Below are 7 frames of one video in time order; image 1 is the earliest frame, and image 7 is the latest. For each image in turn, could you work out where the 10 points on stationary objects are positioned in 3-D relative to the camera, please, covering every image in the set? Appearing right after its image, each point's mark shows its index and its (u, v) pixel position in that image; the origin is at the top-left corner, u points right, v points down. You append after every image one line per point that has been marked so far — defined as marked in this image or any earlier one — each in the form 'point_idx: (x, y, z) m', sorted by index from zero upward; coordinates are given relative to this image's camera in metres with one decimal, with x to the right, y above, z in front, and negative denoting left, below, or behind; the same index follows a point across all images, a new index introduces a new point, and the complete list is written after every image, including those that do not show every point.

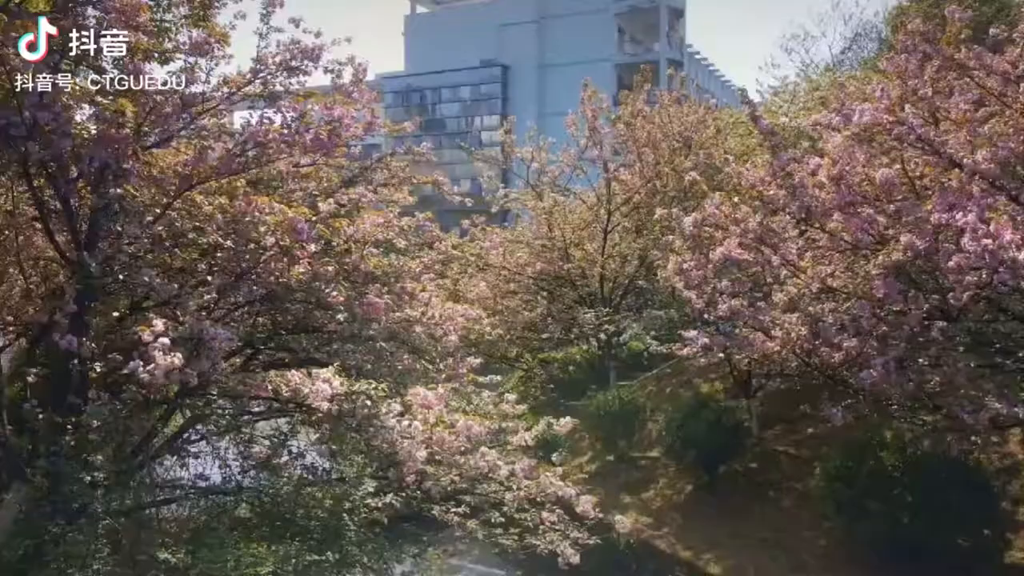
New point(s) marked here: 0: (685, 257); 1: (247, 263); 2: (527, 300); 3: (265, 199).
0: (+1.4, +0.3, +5.9) m
1: (-1.4, +0.1, +3.9) m
2: (+0.2, -0.1, +8.4) m
3: (-1.4, +0.5, +4.1) m
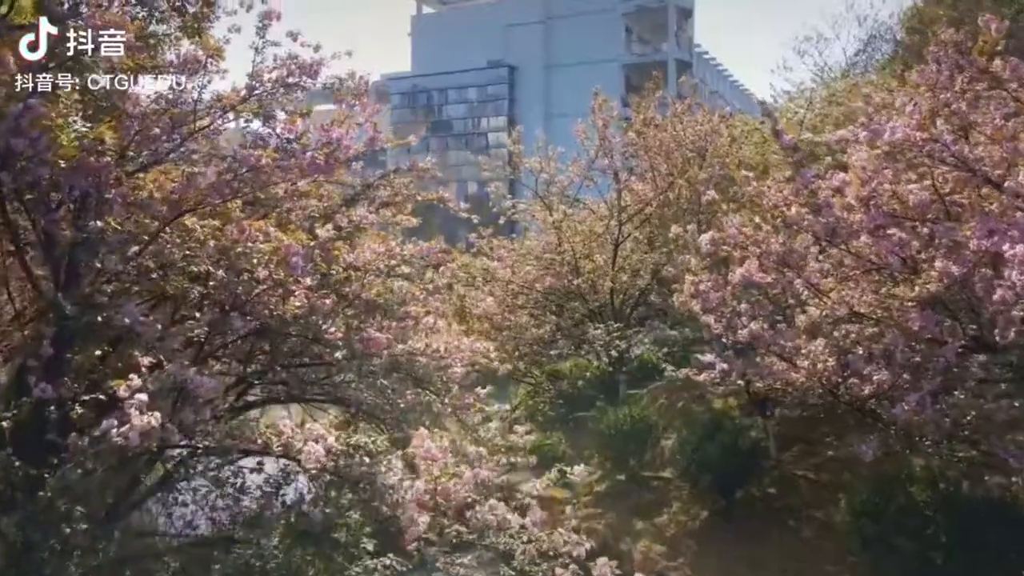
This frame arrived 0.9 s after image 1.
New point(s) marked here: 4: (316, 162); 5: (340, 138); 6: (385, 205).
0: (+1.5, +0.1, +5.7) m
1: (-1.3, 0.0, +3.6) m
2: (+0.2, -0.3, +8.2) m
3: (-1.3, +0.3, +3.9) m
4: (-1.1, +0.7, +4.0) m
5: (-1.0, +0.8, +4.1) m
6: (-0.9, +0.6, +4.9) m
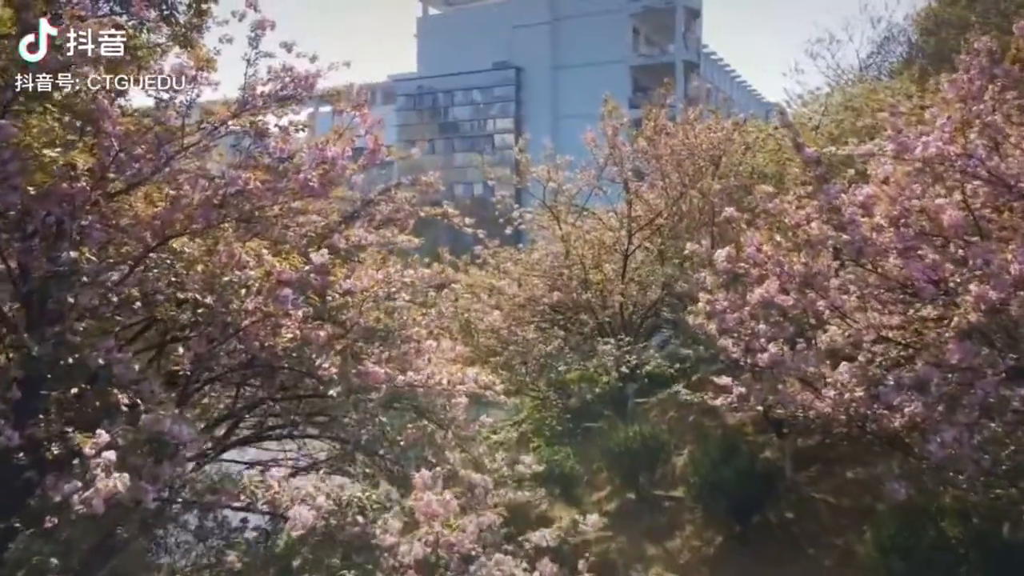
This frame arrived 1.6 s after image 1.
0: (+1.5, -0.1, +5.4) m
1: (-1.3, -0.2, +3.4) m
2: (+0.3, -0.4, +7.9) m
3: (-1.3, +0.2, +3.6) m
4: (-1.0, +0.5, +3.7) m
5: (-1.0, +0.7, +3.8) m
6: (-0.9, +0.4, +4.7) m
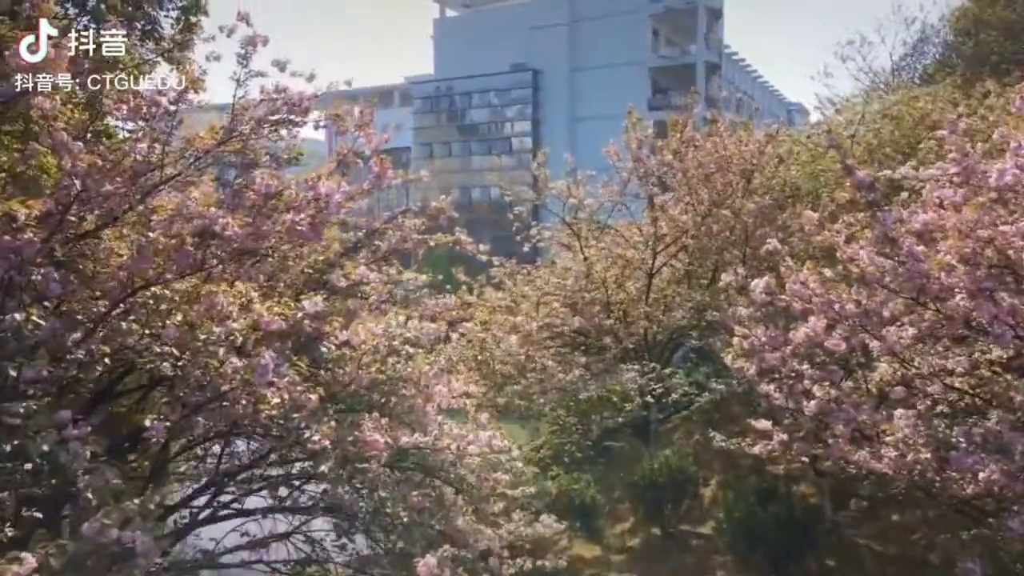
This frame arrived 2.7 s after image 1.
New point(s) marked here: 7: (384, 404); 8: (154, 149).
0: (+1.6, -0.3, +4.9) m
1: (-1.2, -0.4, +3.0) m
2: (+0.5, -0.7, +7.4) m
3: (-1.2, 0.0, +3.2) m
4: (-1.0, +0.3, +3.3) m
5: (-0.9, +0.4, +3.4) m
6: (-0.8, +0.2, +4.3) m
7: (-0.6, -0.5, +3.4) m
8: (-1.6, +0.6, +3.3) m
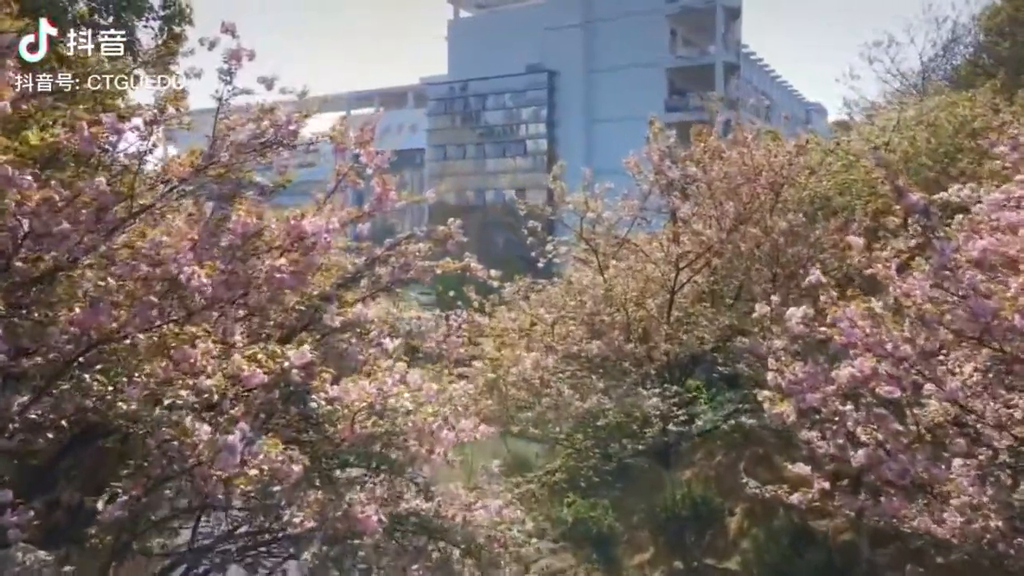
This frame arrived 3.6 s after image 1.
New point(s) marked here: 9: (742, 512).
0: (+1.7, -0.5, +4.5) m
1: (-1.2, -0.6, +2.6) m
2: (+0.6, -0.9, +7.0) m
3: (-1.2, -0.2, +2.8) m
4: (-0.9, +0.1, +2.9) m
5: (-0.8, +0.2, +3.0) m
6: (-0.7, 0.0, +3.9) m
7: (-0.6, -0.7, +3.0) m
8: (-1.6, +0.4, +2.9) m
9: (+2.2, -2.1, +6.9) m
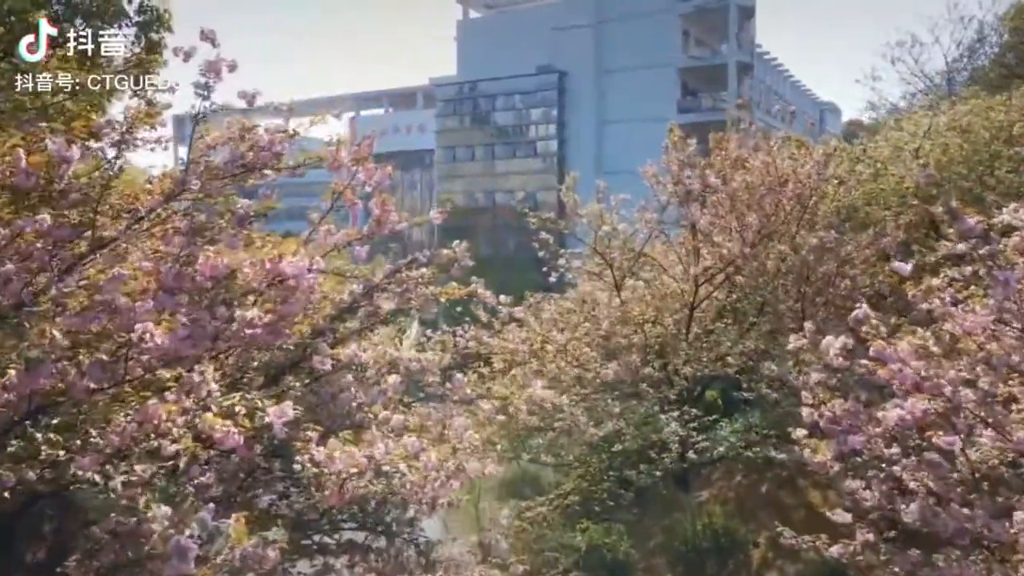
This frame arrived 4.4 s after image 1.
0: (+1.8, -0.6, +4.1) m
1: (-1.1, -0.8, +2.2) m
2: (+0.7, -1.0, +6.6) m
3: (-1.1, -0.4, +2.5) m
4: (-0.9, -0.1, +2.6) m
5: (-0.8, +0.1, +2.7) m
6: (-0.7, -0.2, +3.5) m
7: (-0.5, -0.9, +2.6) m
8: (-1.5, +0.3, +2.6) m
9: (+2.3, -2.3, +6.5) m
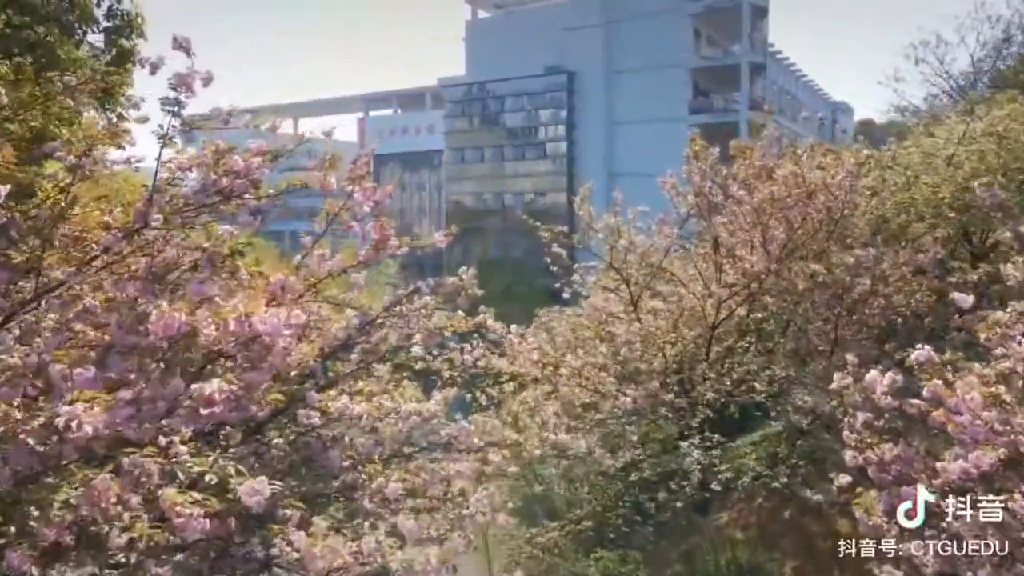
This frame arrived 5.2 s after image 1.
0: (+1.8, -0.8, +3.7) m
1: (-1.1, -0.9, +1.8) m
2: (+0.8, -1.2, +6.2) m
3: (-1.1, -0.6, +2.1) m
4: (-0.8, -0.2, +2.2) m
5: (-0.7, -0.1, +2.3) m
6: (-0.6, -0.3, +3.1) m
7: (-0.5, -1.1, +2.2) m
8: (-1.5, +0.1, +2.2) m
9: (+2.3, -2.4, +6.0) m
